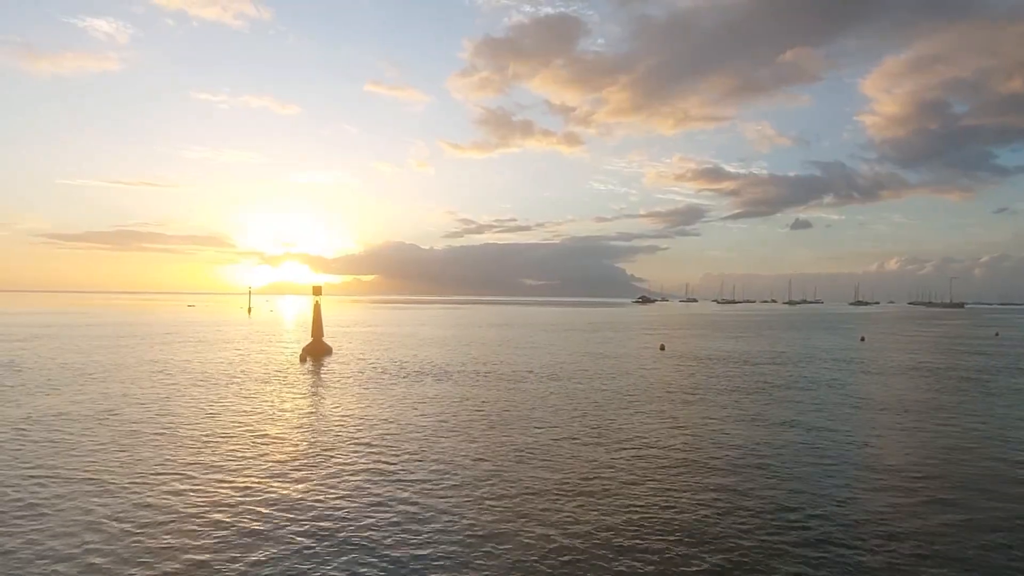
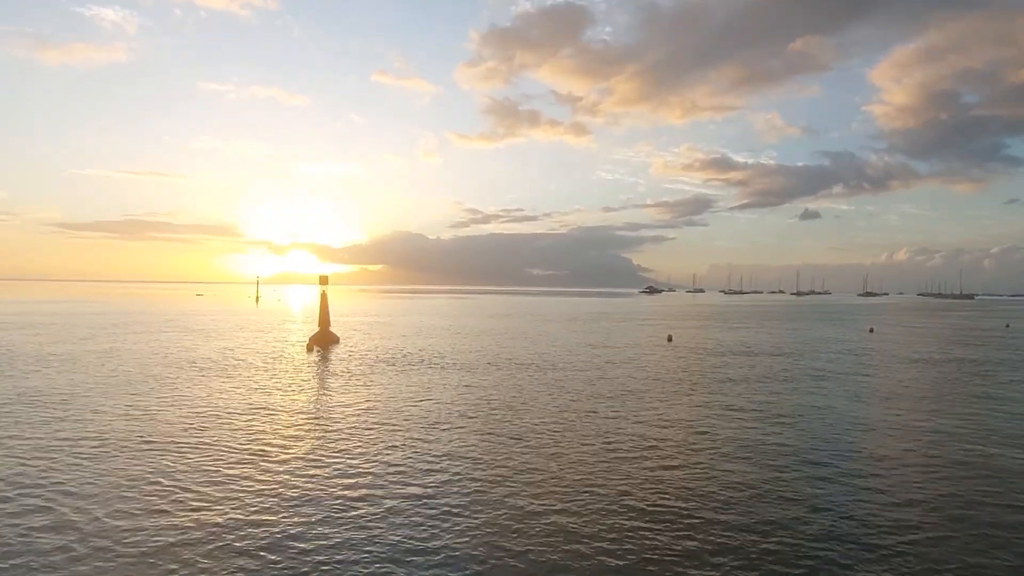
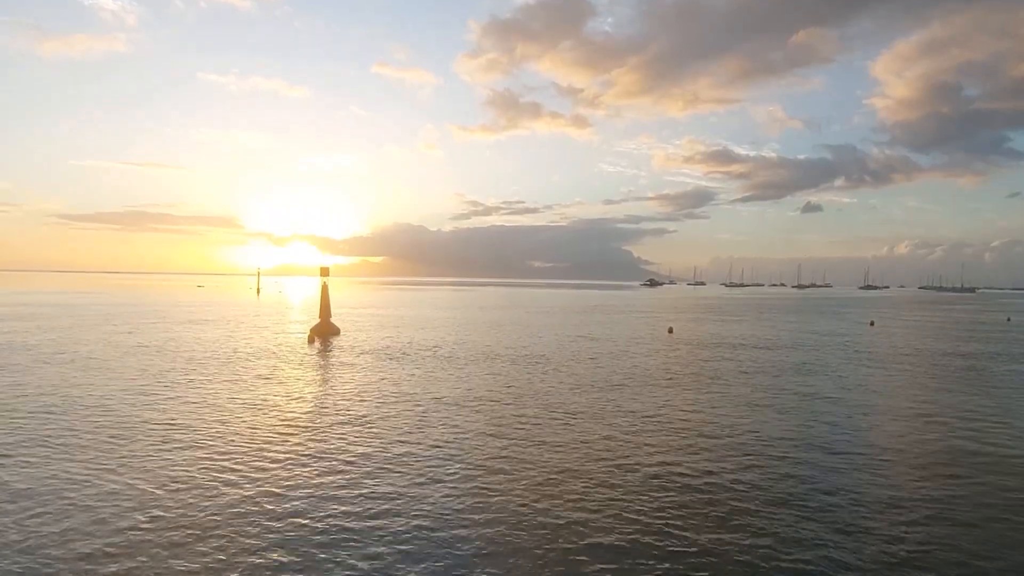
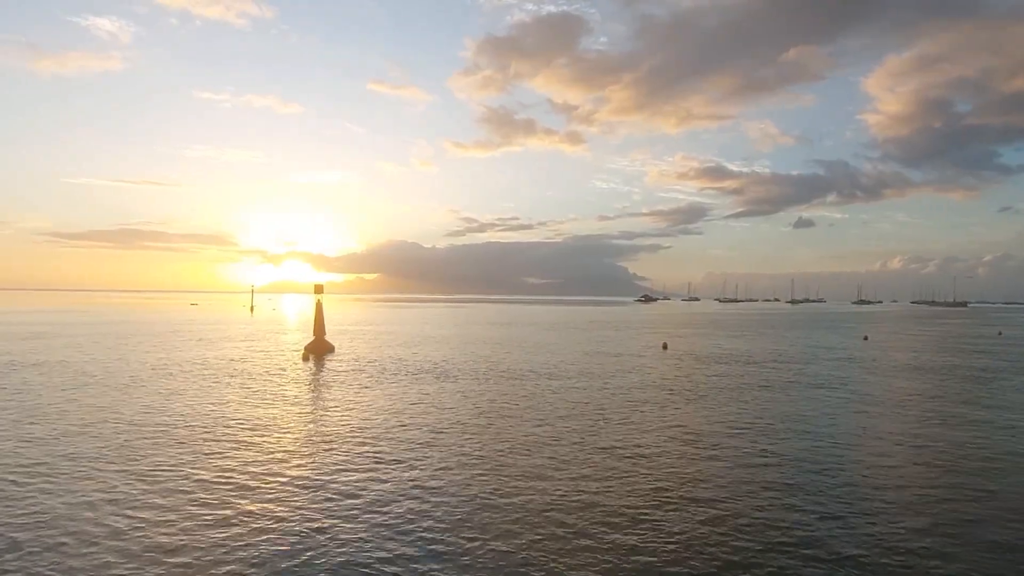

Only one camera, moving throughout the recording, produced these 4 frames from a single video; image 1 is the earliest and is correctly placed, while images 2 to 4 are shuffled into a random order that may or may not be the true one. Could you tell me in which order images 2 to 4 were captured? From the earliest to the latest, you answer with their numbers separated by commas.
4, 2, 3
